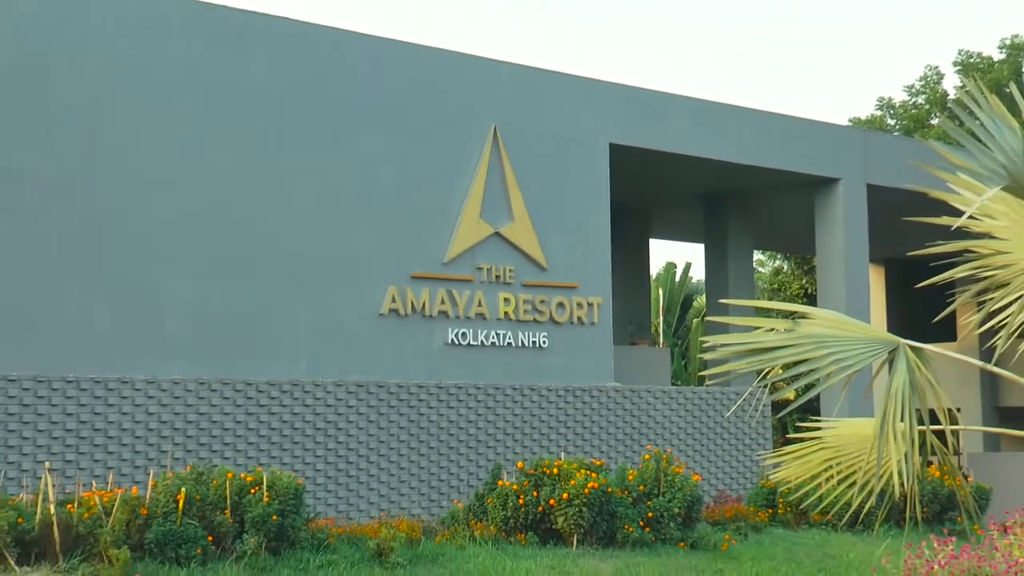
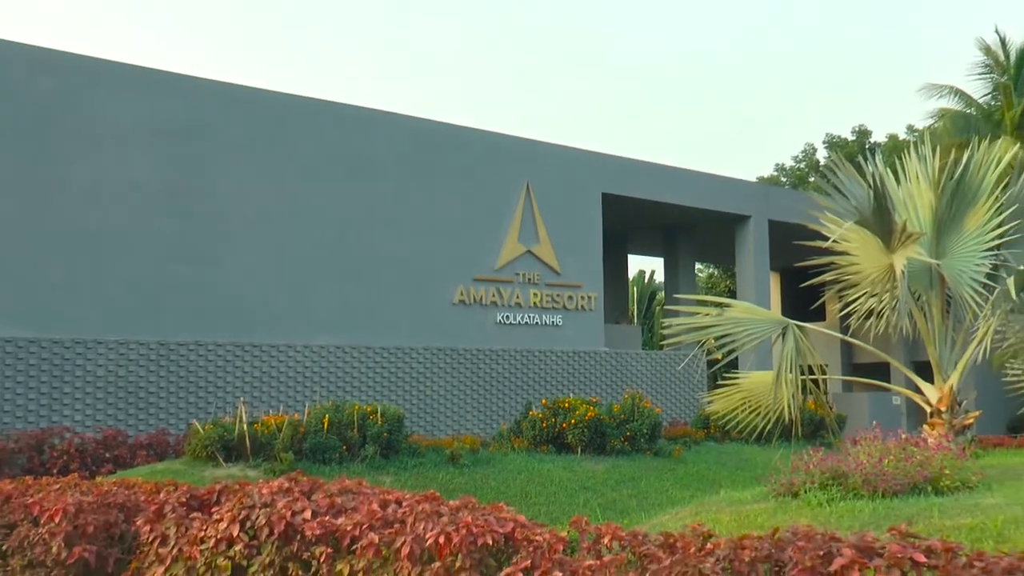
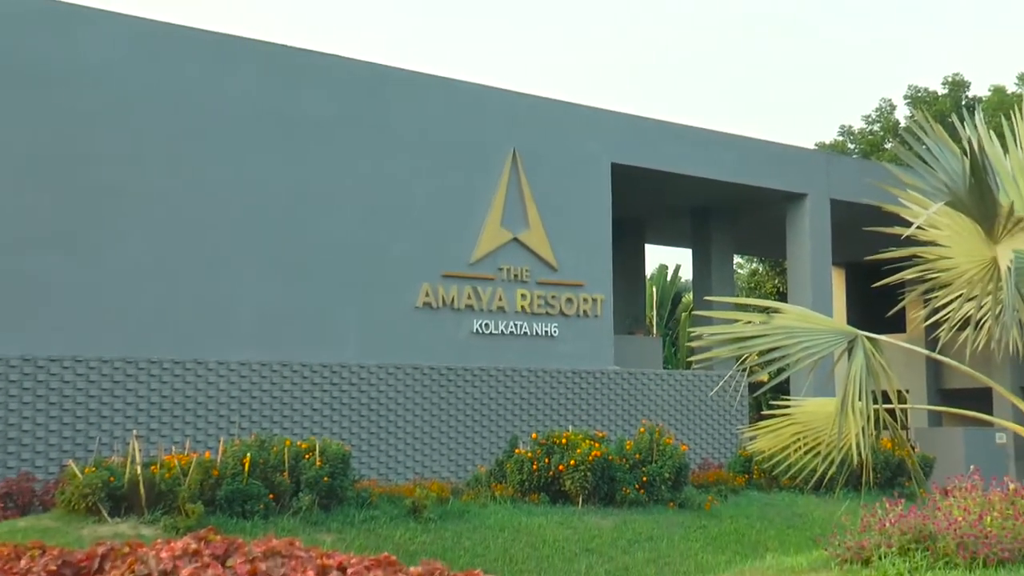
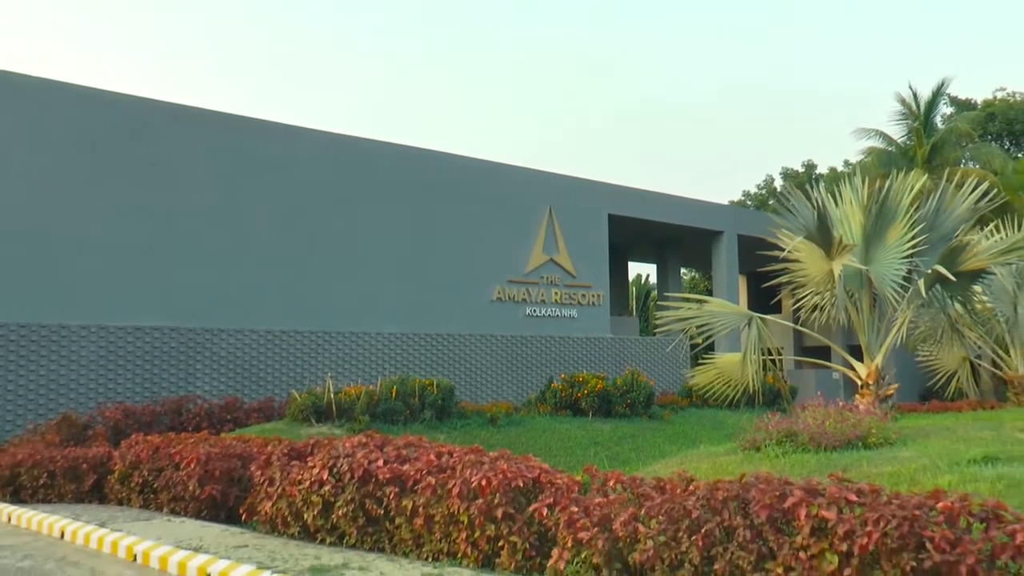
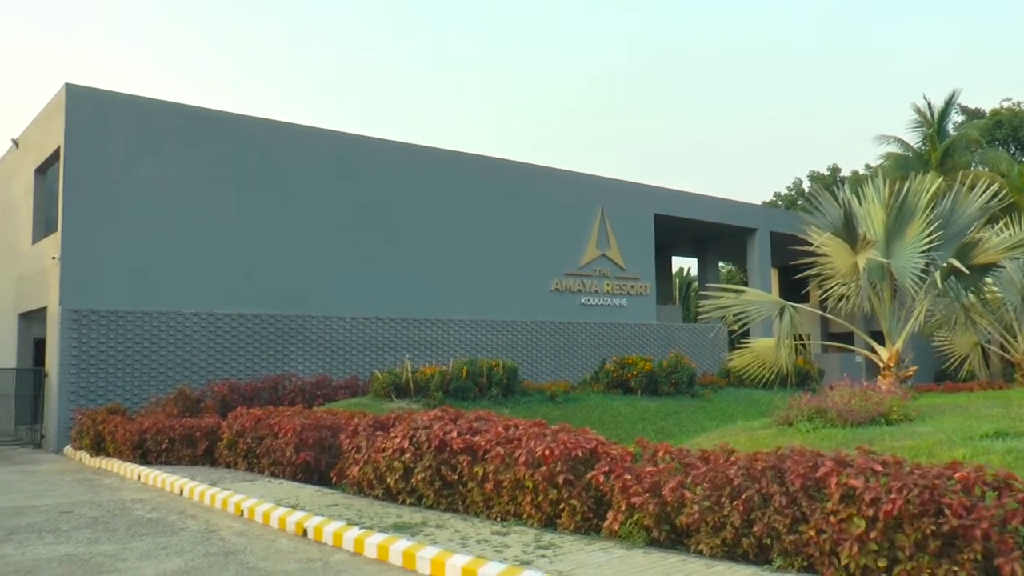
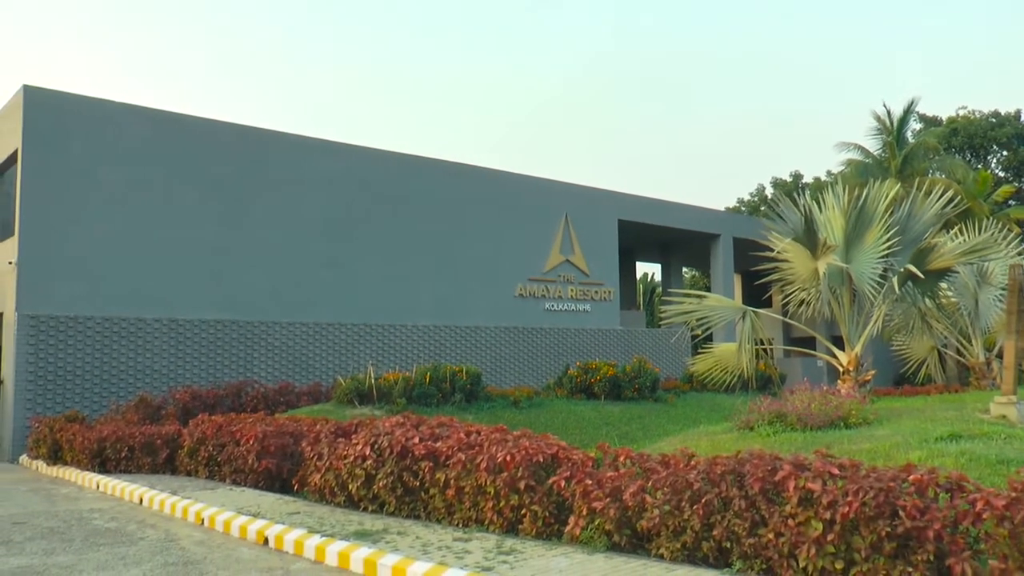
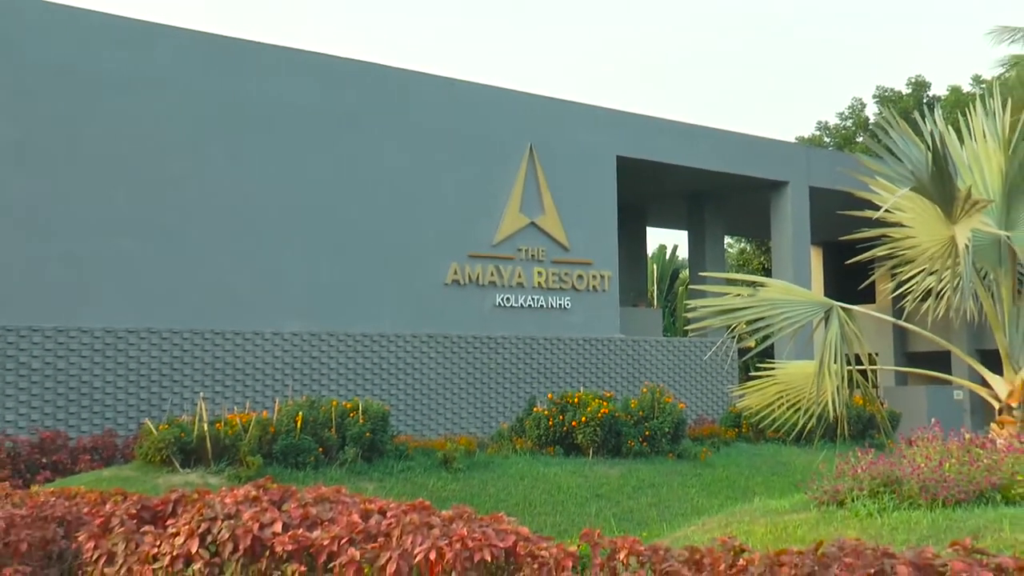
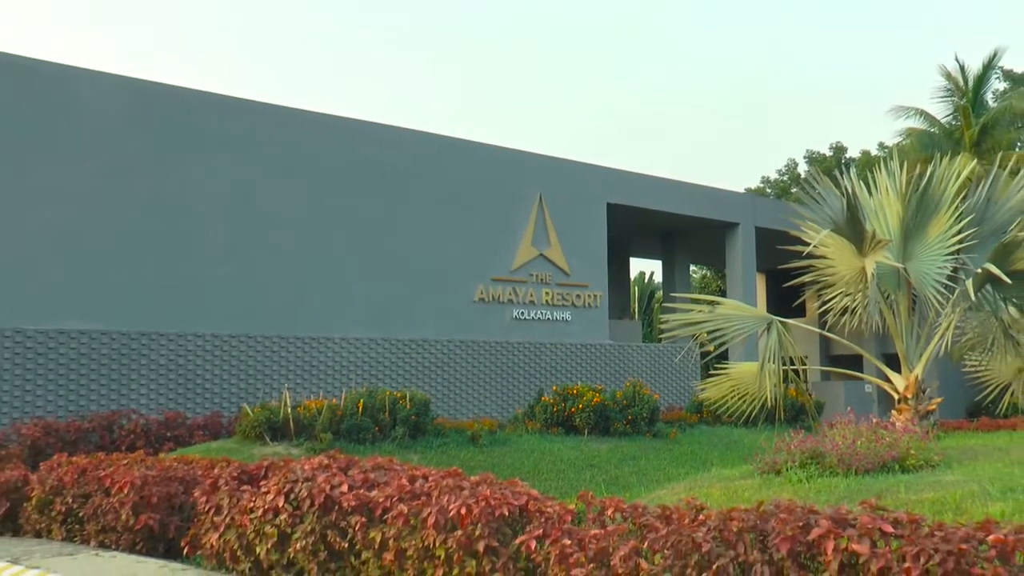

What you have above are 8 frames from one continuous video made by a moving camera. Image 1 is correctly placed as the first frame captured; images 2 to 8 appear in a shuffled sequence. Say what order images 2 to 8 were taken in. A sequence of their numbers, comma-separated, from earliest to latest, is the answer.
3, 7, 2, 8, 4, 6, 5
